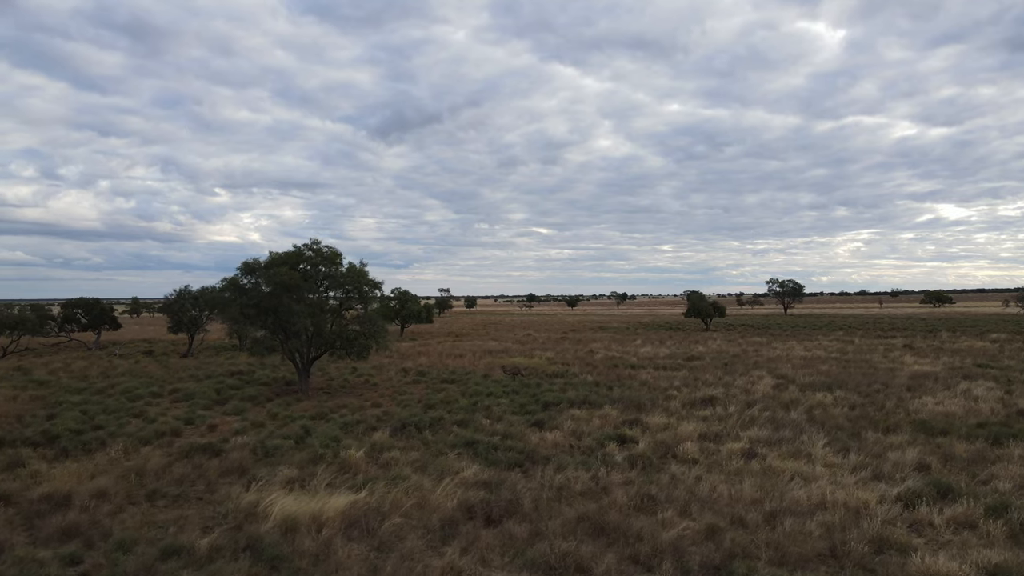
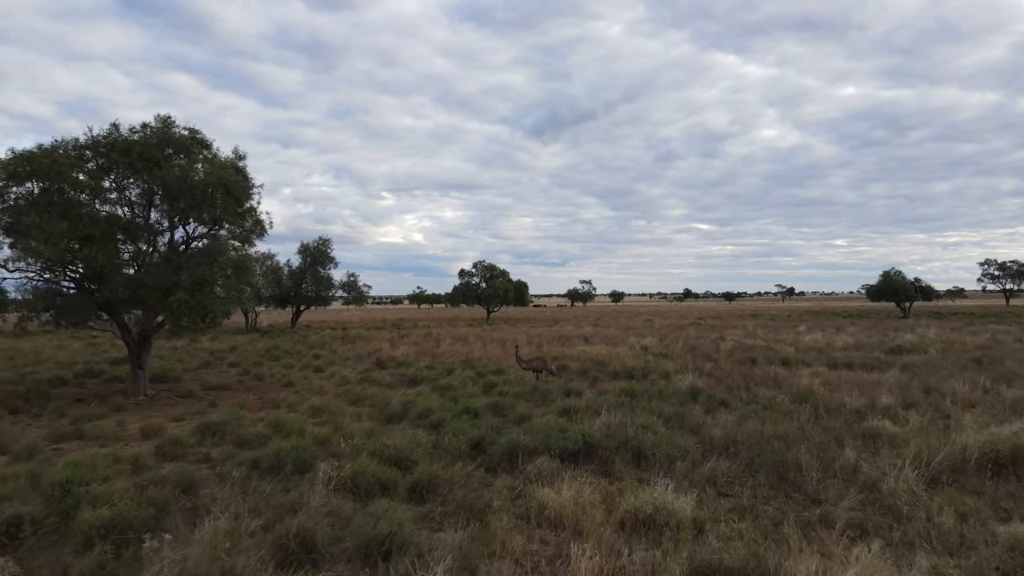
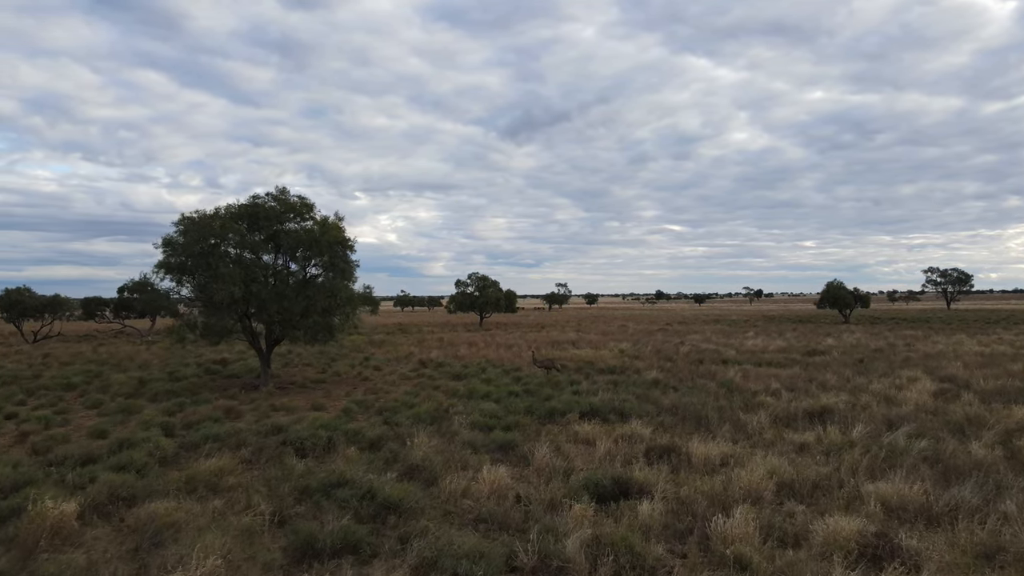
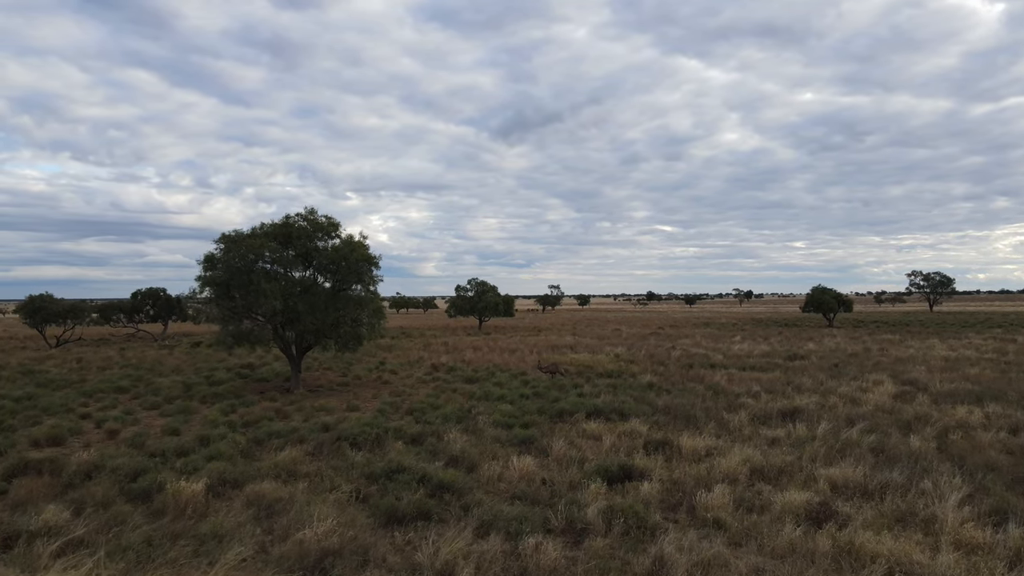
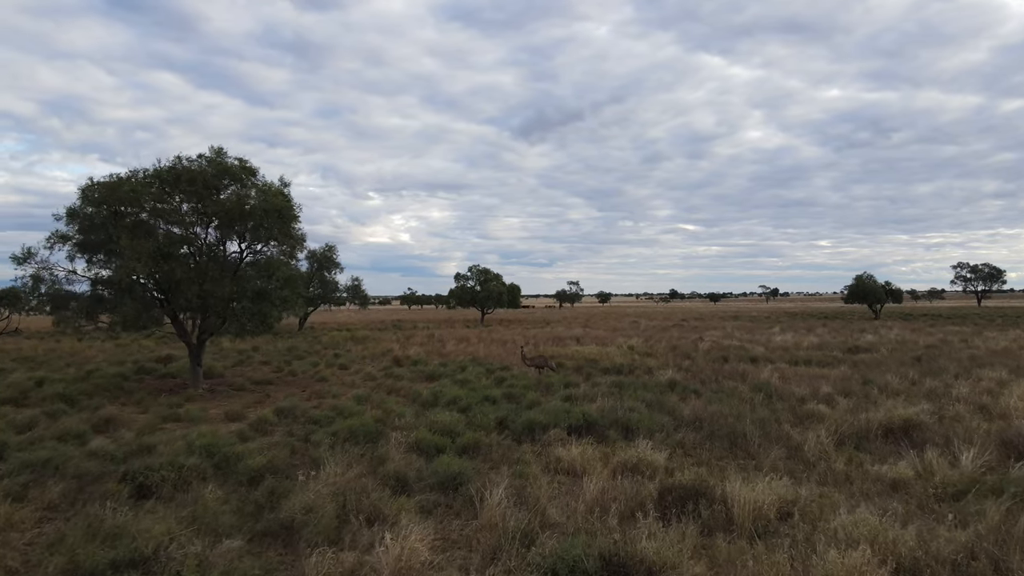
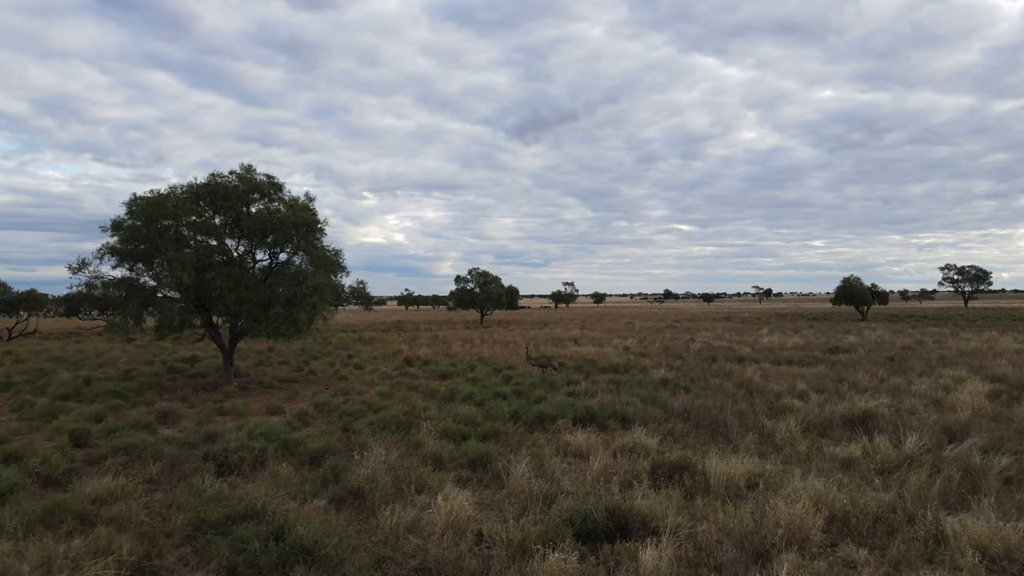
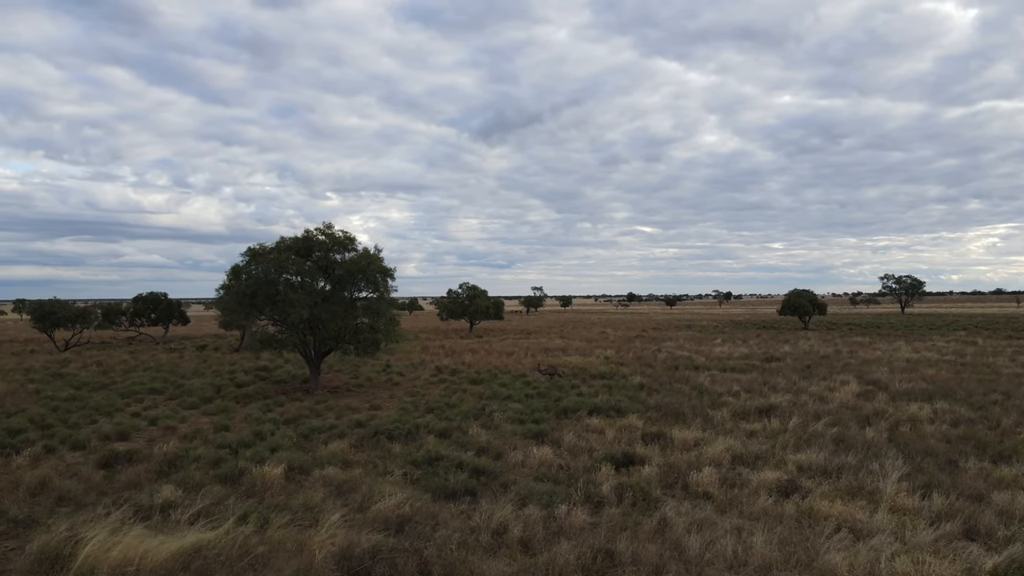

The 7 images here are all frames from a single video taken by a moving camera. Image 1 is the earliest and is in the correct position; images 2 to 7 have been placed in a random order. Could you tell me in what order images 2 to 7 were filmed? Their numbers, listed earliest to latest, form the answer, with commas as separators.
7, 4, 3, 6, 5, 2
